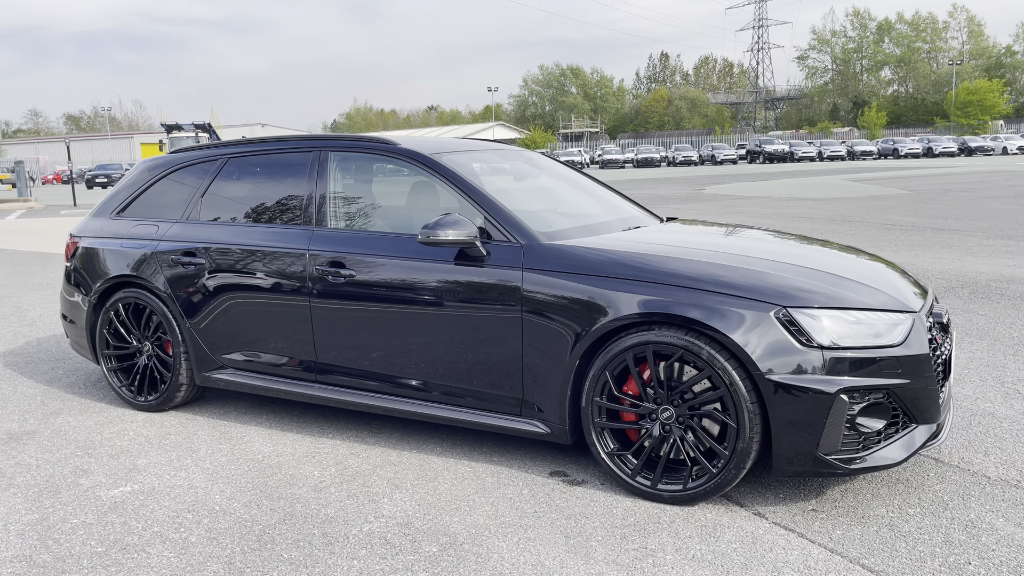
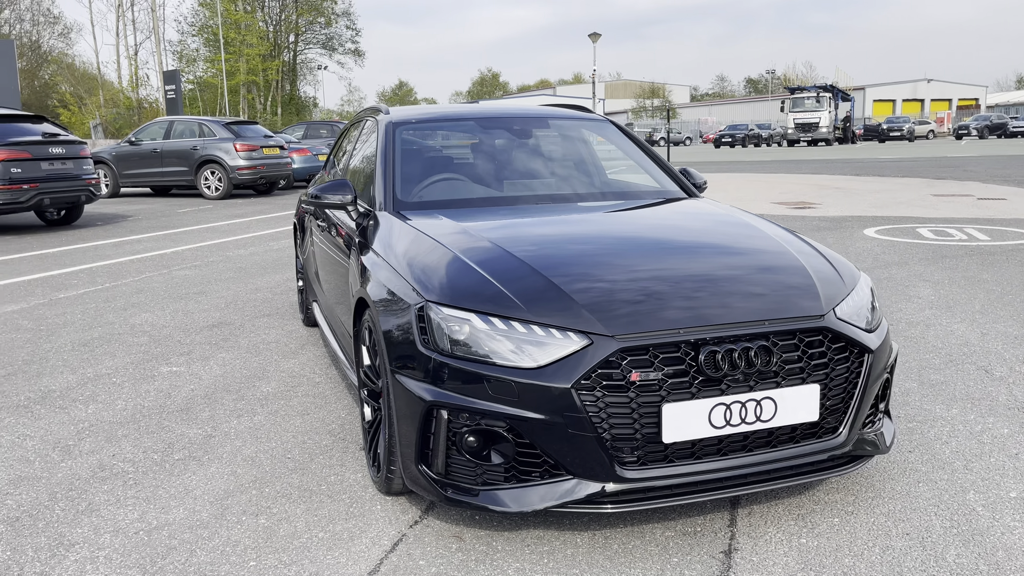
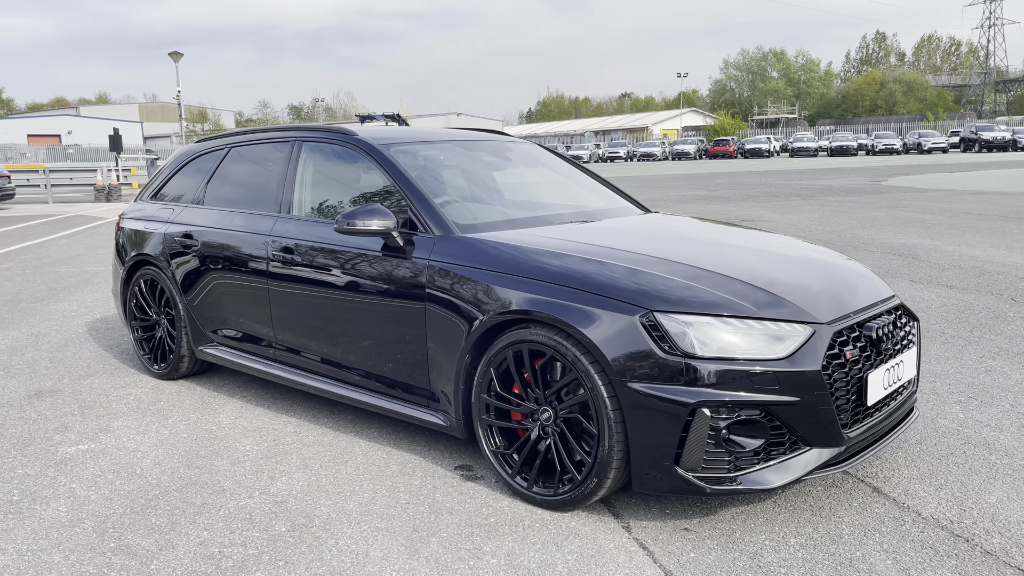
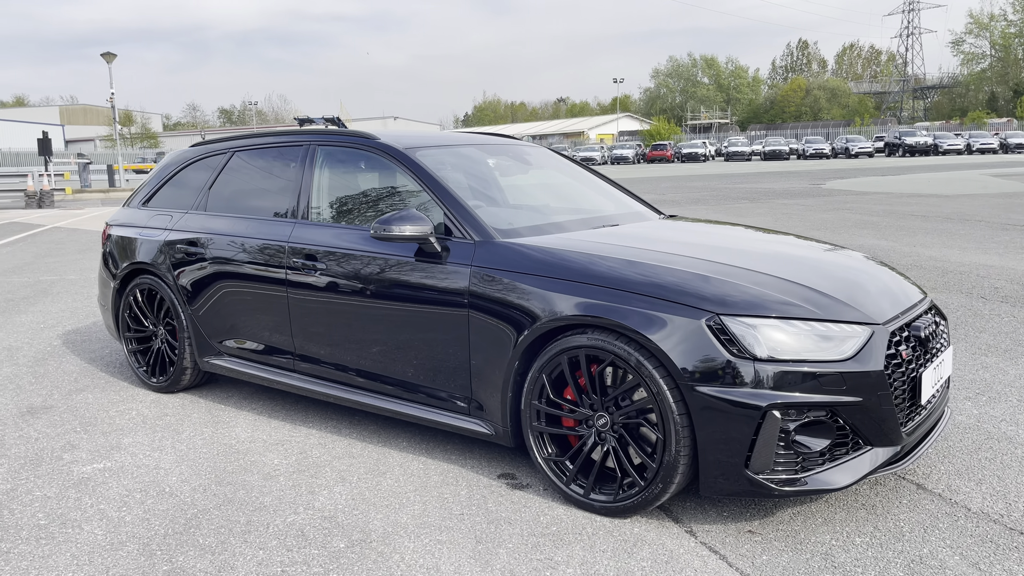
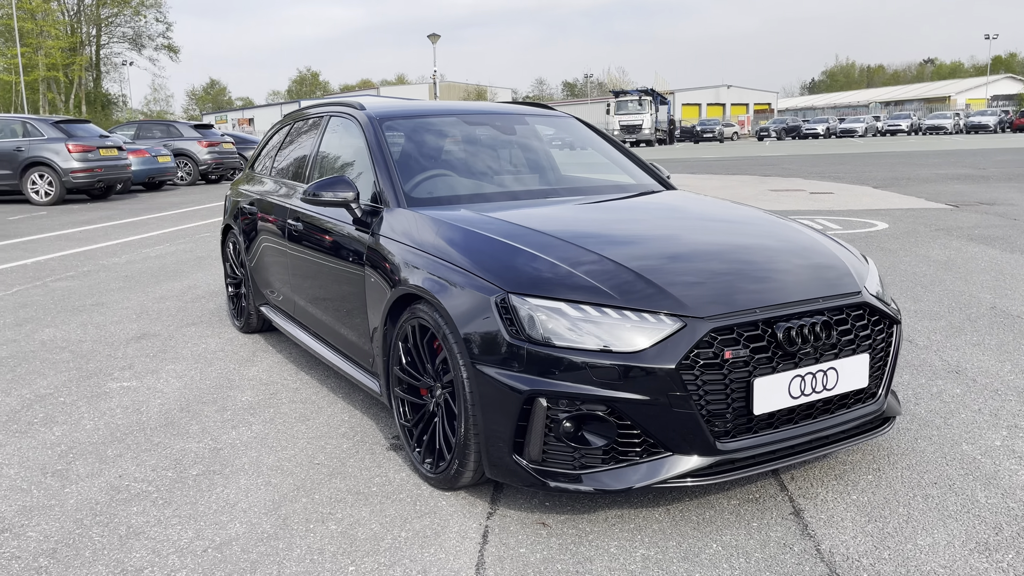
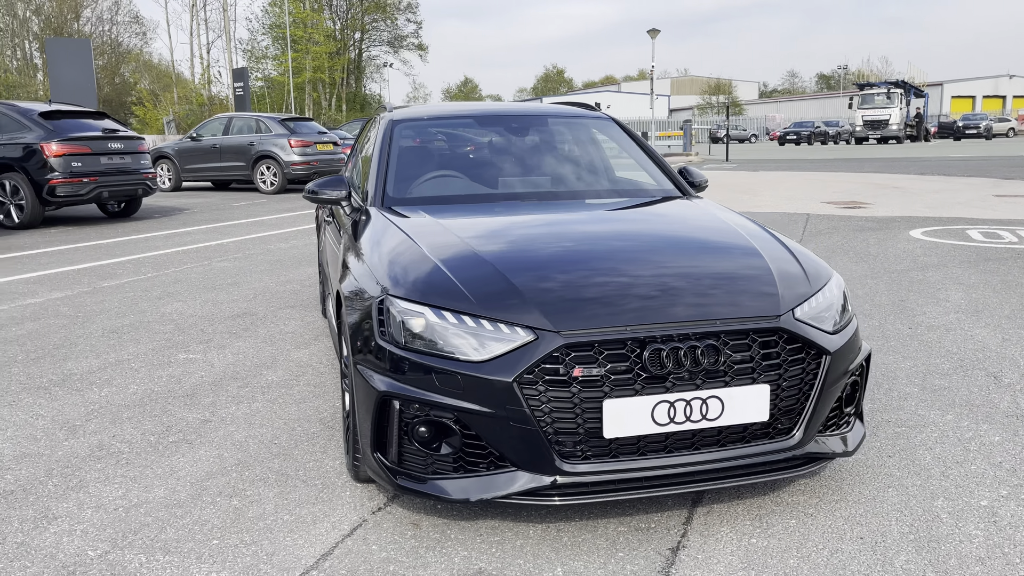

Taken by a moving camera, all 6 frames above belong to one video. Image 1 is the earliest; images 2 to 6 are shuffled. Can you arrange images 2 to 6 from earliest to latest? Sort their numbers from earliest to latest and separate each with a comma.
4, 3, 5, 2, 6
